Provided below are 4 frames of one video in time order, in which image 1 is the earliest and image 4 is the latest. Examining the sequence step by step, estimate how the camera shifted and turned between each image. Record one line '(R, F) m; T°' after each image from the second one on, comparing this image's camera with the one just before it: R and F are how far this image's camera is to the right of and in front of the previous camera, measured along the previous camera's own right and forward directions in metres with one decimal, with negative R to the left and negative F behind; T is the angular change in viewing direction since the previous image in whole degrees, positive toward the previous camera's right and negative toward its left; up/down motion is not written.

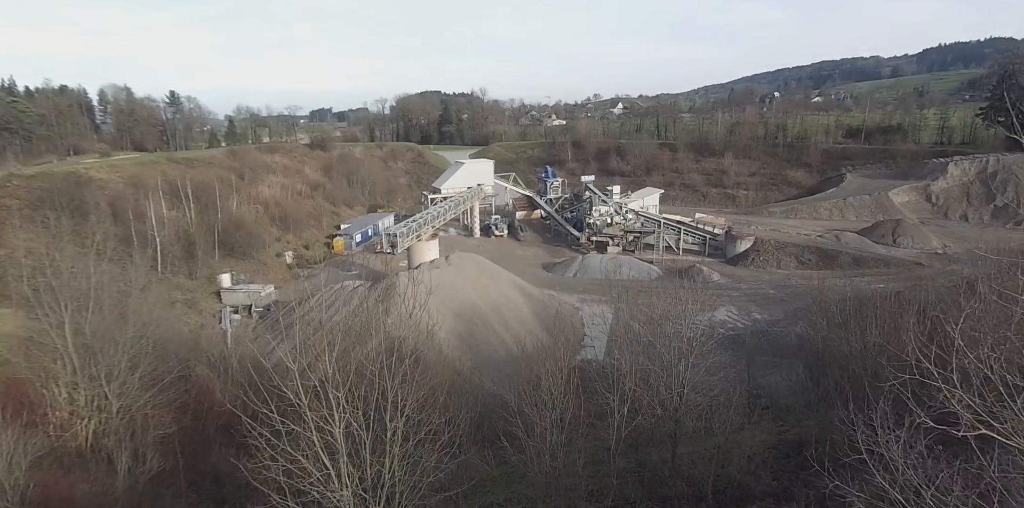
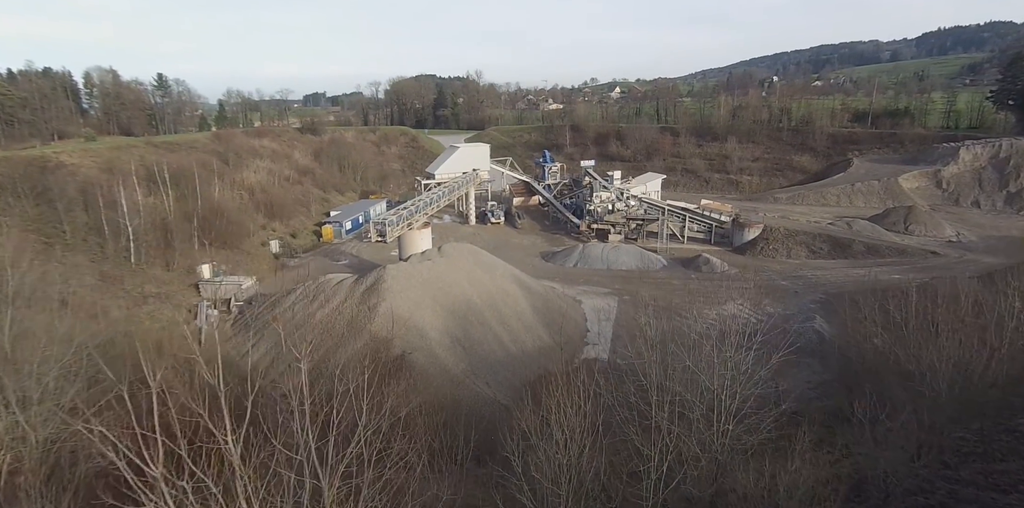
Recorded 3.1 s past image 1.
(-0.1, +1.5) m; 0°
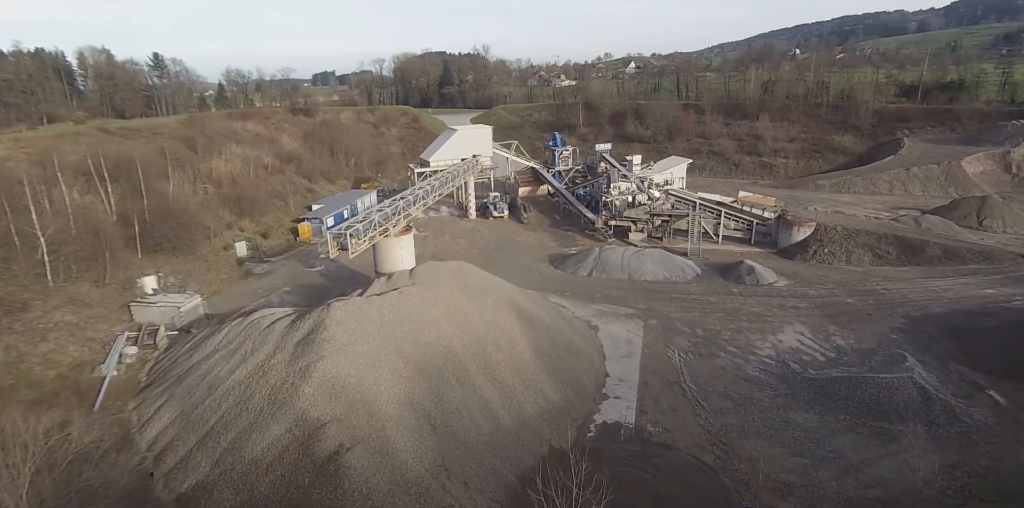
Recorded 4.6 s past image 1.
(+0.4, +4.6) m; -1°
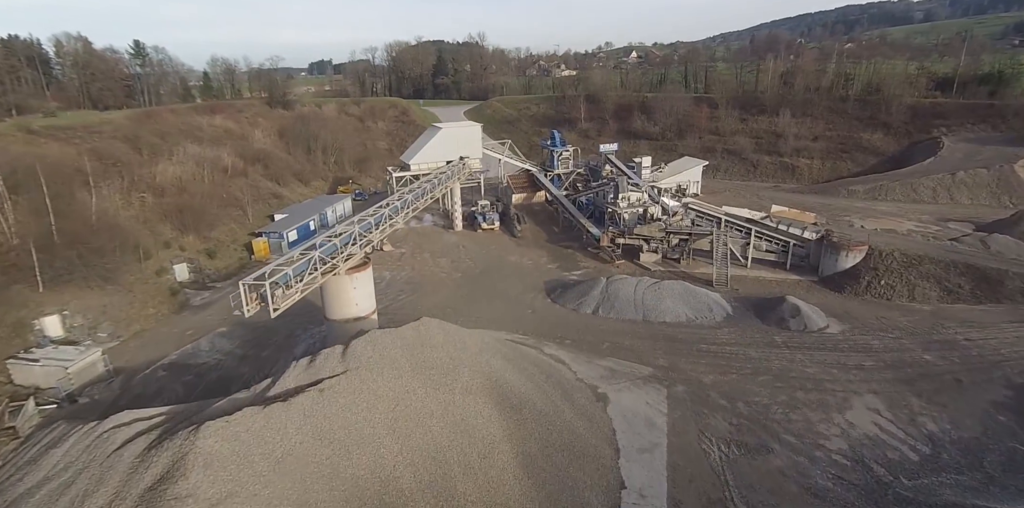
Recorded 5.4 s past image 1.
(+0.4, +4.3) m; 0°
